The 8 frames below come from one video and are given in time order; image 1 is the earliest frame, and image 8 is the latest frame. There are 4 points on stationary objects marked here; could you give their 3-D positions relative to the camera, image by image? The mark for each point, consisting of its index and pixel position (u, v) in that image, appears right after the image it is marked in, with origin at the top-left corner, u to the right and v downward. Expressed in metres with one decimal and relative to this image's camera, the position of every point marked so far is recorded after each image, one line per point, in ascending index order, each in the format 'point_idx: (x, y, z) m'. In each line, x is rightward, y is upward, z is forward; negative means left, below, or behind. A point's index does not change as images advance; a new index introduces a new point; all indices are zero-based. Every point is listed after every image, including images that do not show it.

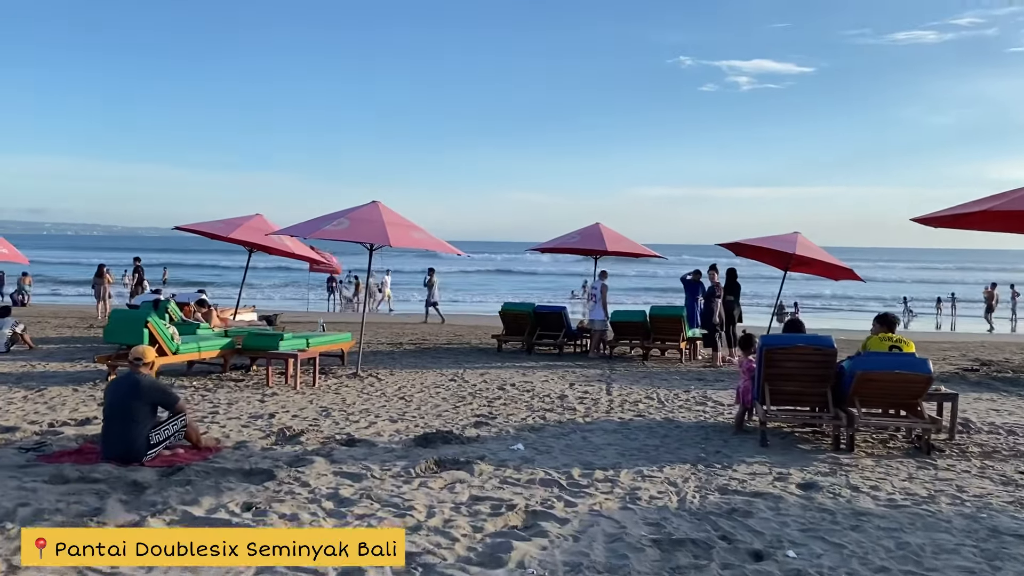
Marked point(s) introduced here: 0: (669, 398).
0: (+1.6, -1.2, +9.0) m
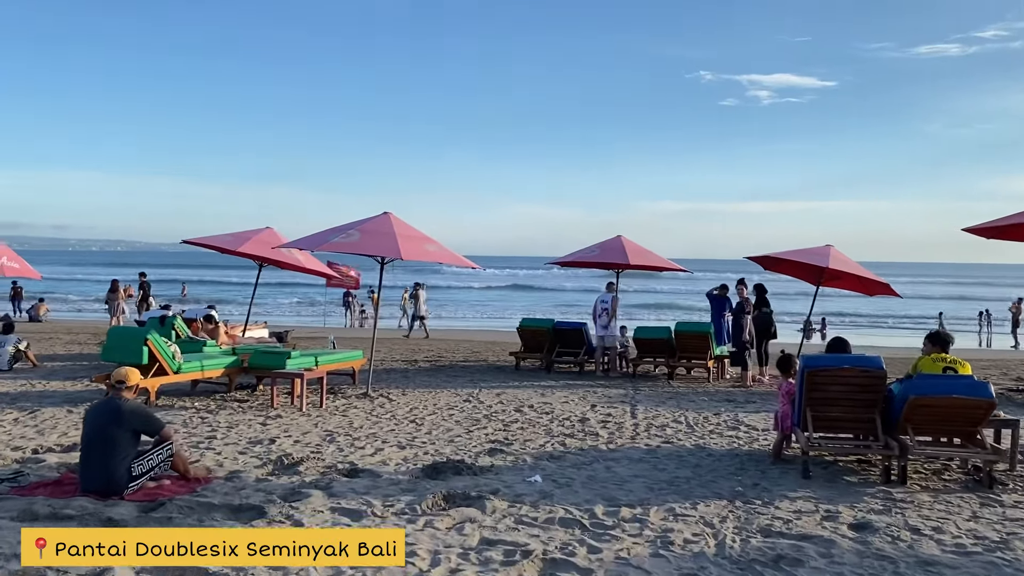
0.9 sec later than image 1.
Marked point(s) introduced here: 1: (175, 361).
0: (+1.8, -1.3, +8.4) m
1: (-3.5, -0.8, +9.0) m
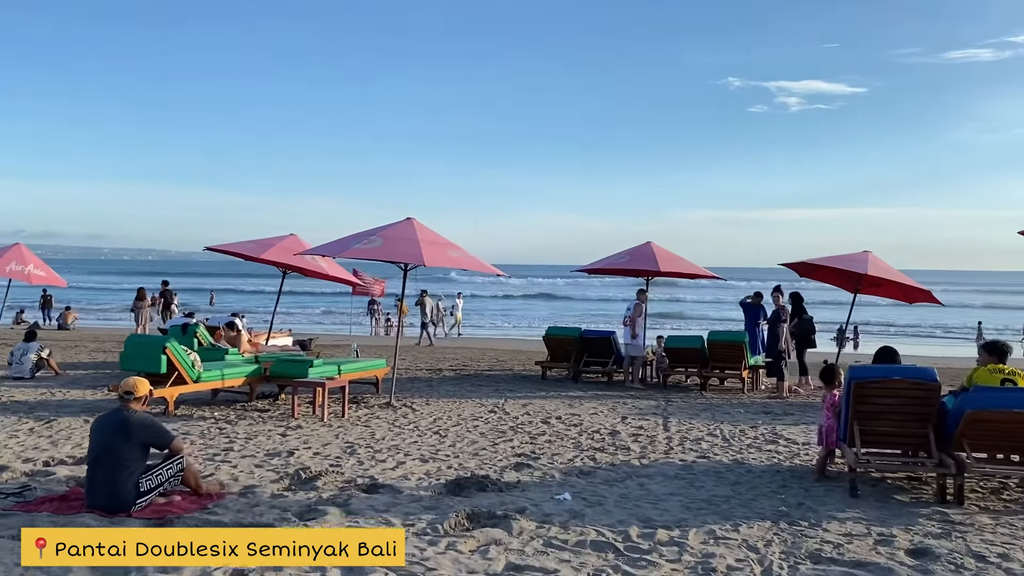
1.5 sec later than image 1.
0: (+2.1, -1.4, +8.0) m
1: (-3.3, -0.9, +8.8) m
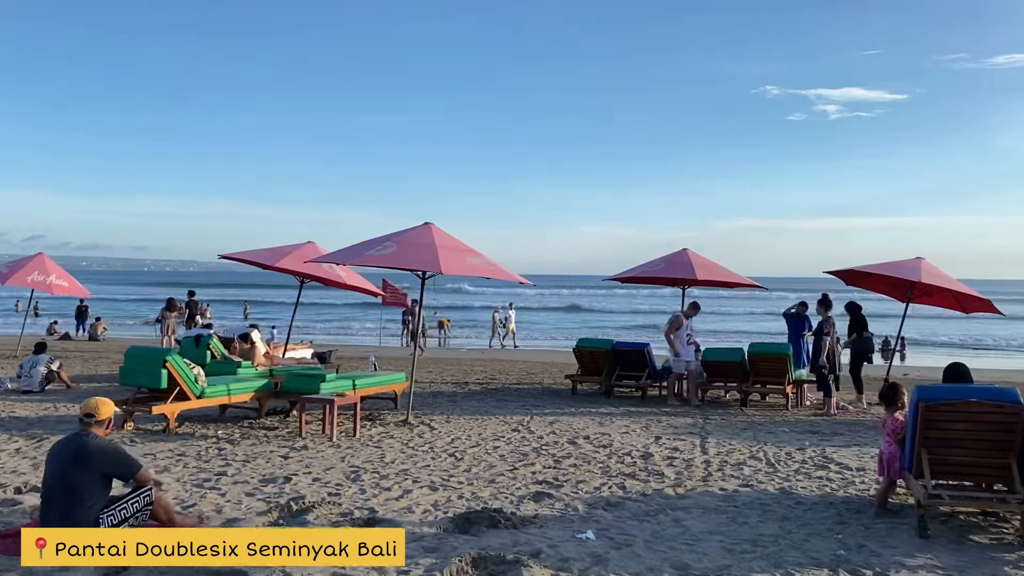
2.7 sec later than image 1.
0: (+2.3, -1.5, +7.3) m
1: (-3.0, -0.9, +8.3) m
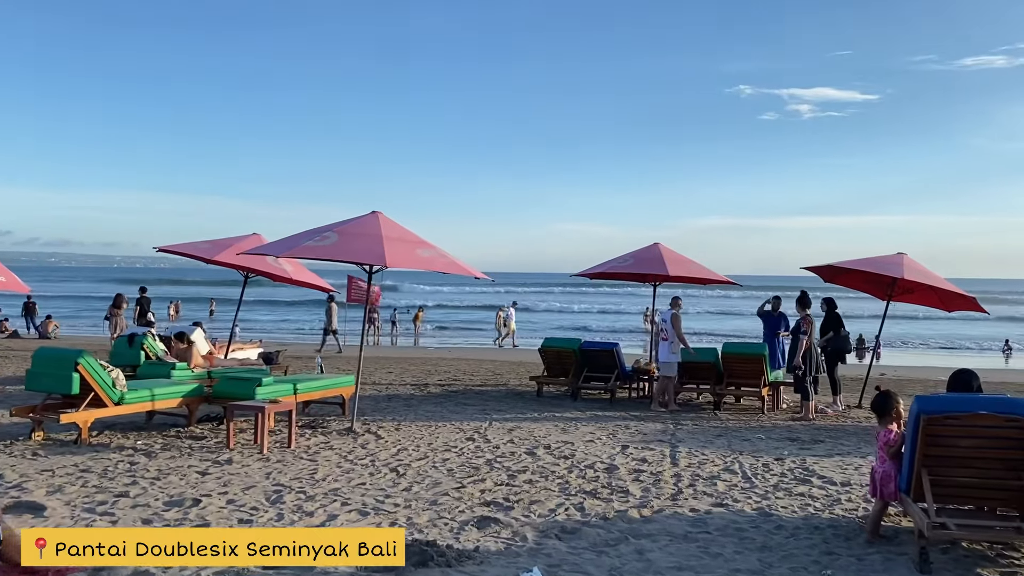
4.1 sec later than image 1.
0: (+1.9, -1.4, +6.6) m
1: (-3.4, -0.9, +7.5) m
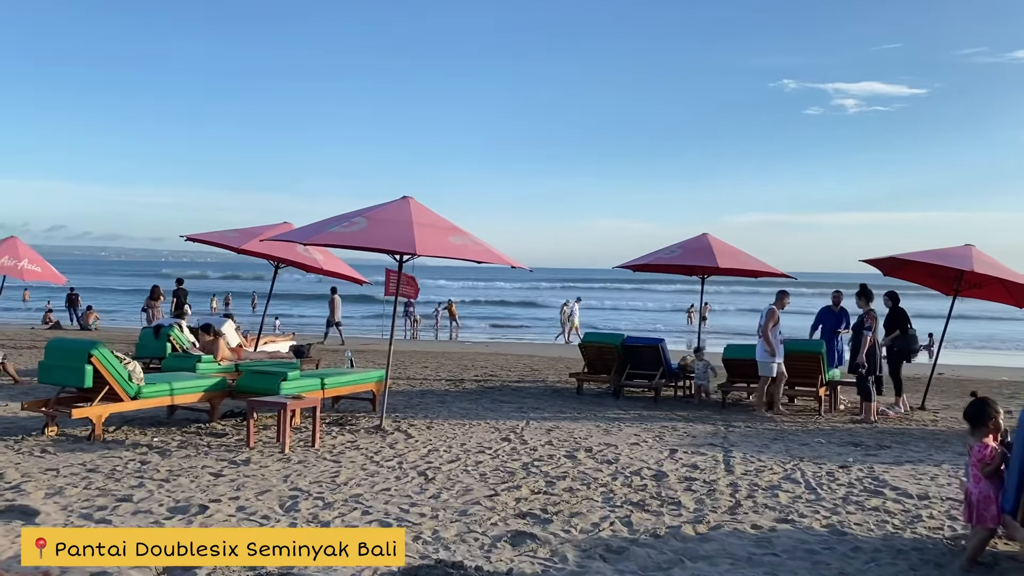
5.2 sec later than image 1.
0: (+2.1, -1.4, +6.0) m
1: (-3.1, -0.8, +7.1) m
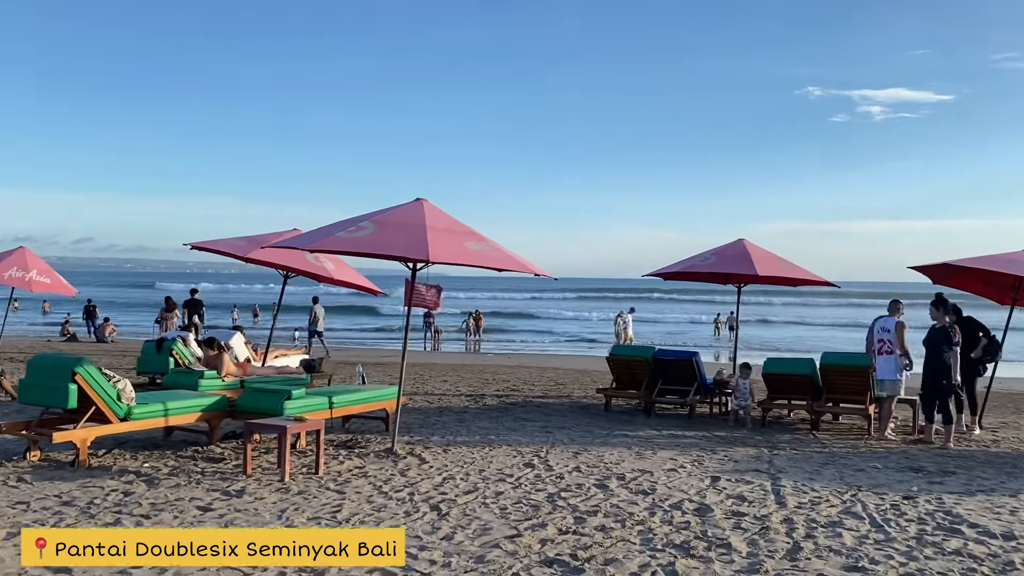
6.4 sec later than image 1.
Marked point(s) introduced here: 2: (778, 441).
0: (+2.3, -1.4, +5.2) m
1: (-2.9, -0.9, +6.5) m
2: (+2.6, -1.5, +8.6) m
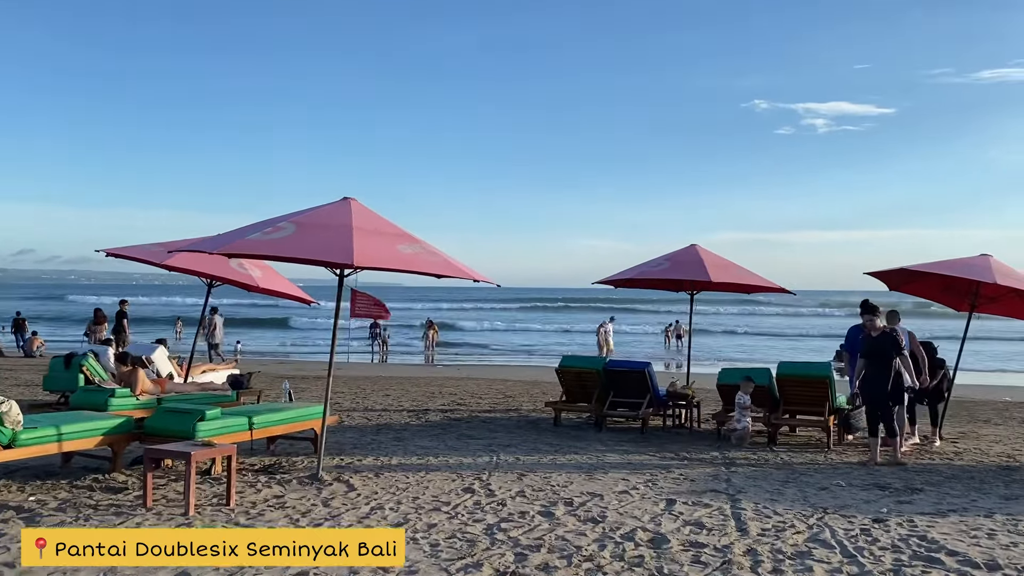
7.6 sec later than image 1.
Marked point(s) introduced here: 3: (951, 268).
0: (+1.9, -1.4, +4.7) m
1: (-3.4, -1.0, +5.7) m
2: (+2.1, -1.6, +8.1) m
3: (+4.9, +0.2, +9.4) m
